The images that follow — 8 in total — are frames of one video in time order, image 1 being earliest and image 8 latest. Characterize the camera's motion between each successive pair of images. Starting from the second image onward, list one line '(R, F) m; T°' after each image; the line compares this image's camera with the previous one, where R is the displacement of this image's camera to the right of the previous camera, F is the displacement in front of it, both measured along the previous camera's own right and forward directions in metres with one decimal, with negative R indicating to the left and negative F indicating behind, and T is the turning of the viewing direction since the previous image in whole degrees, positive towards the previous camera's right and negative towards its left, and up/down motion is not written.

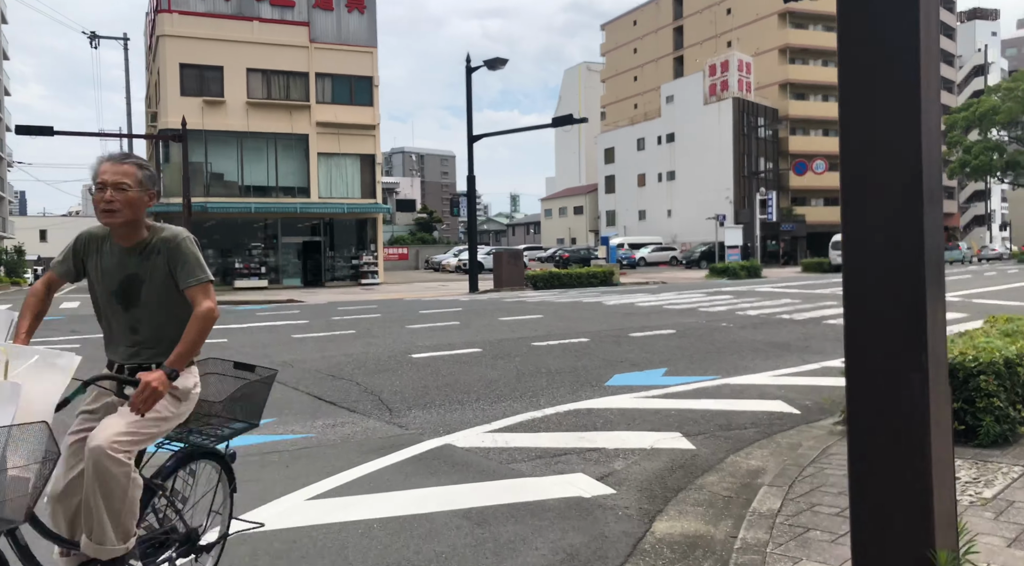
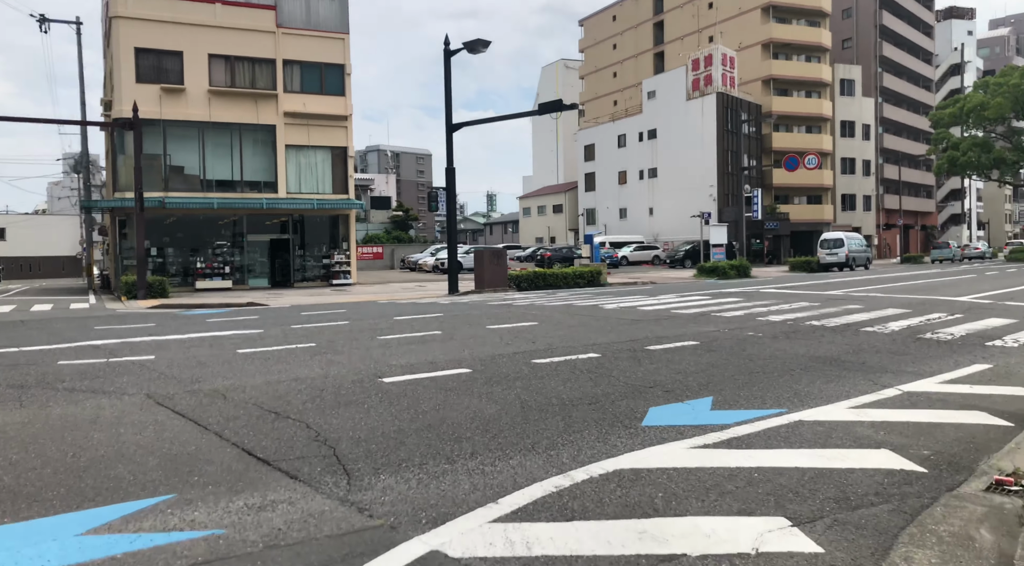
(-0.2, +1.9) m; +2°
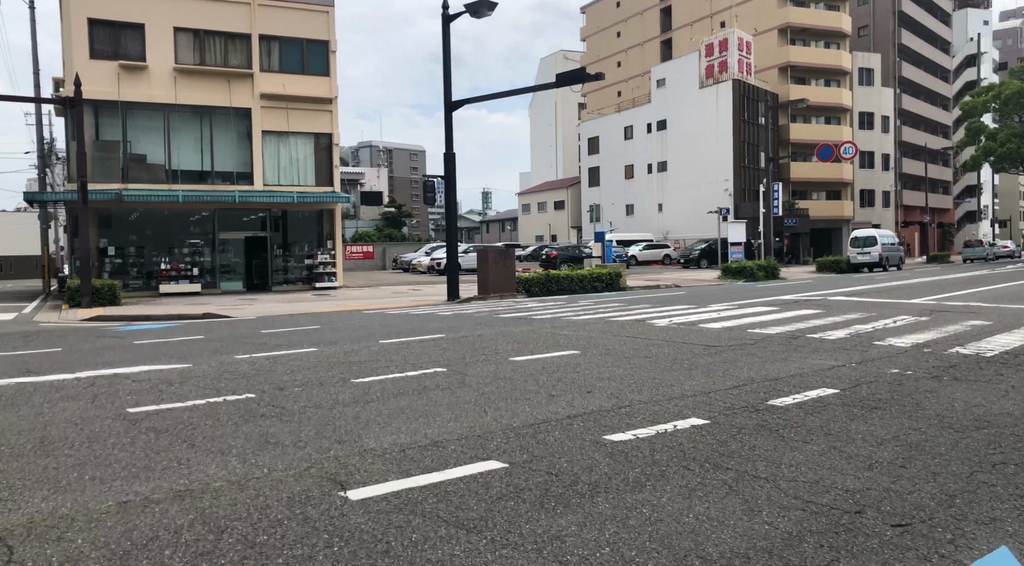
(-0.4, +3.2) m; 0°
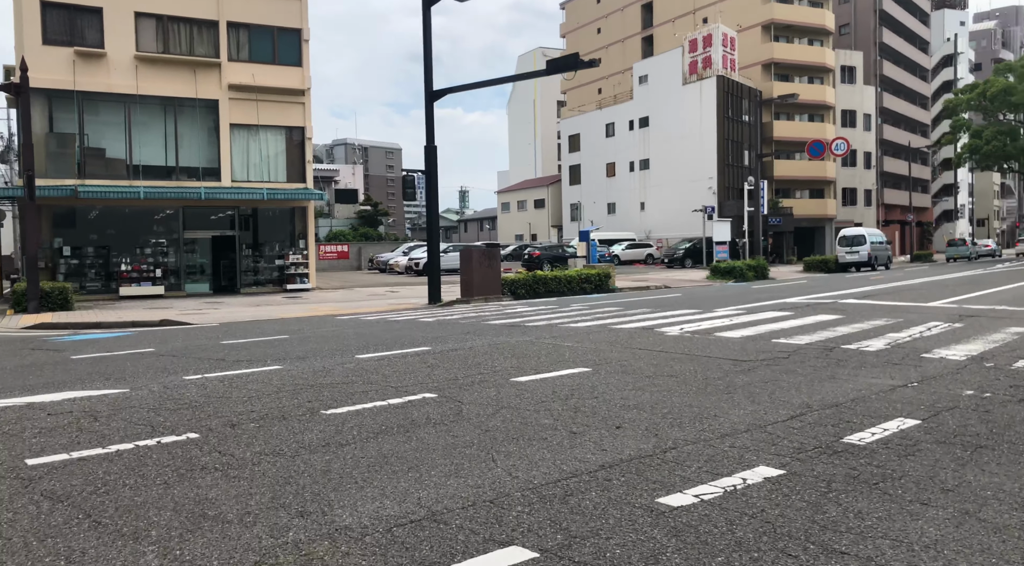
(-0.2, +1.2) m; +2°
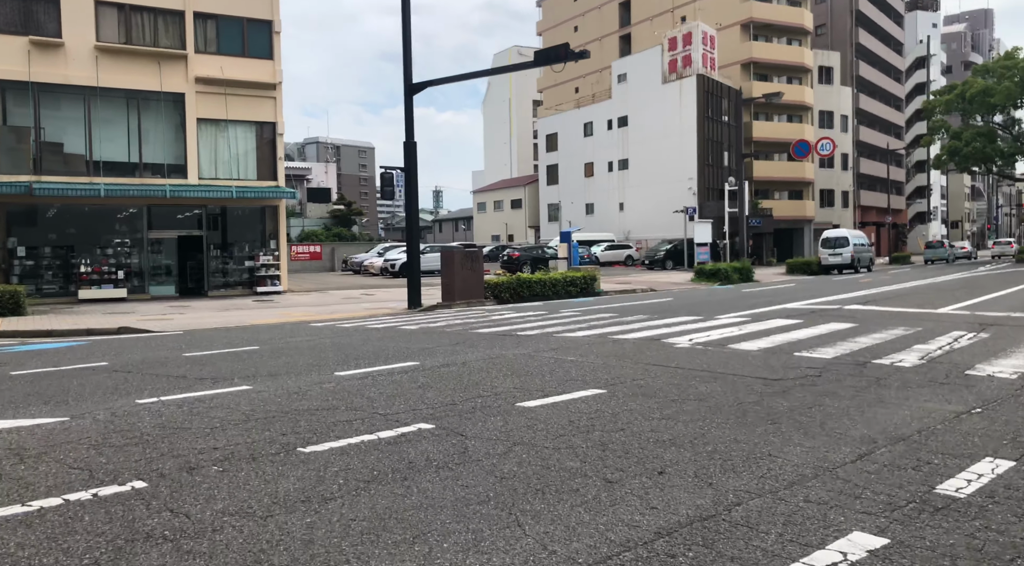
(-0.3, +0.9) m; +2°
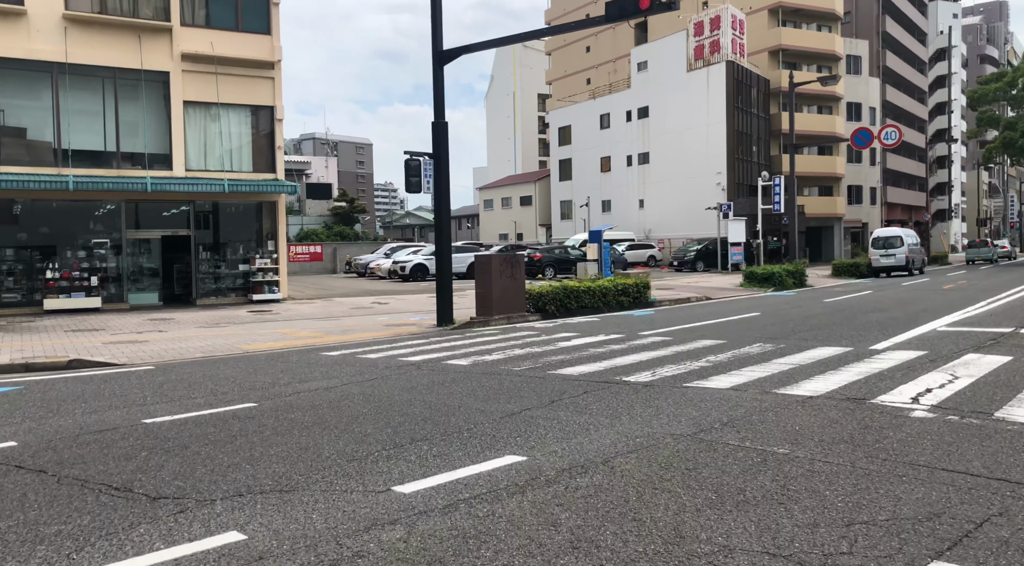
(-1.1, +3.2) m; 0°
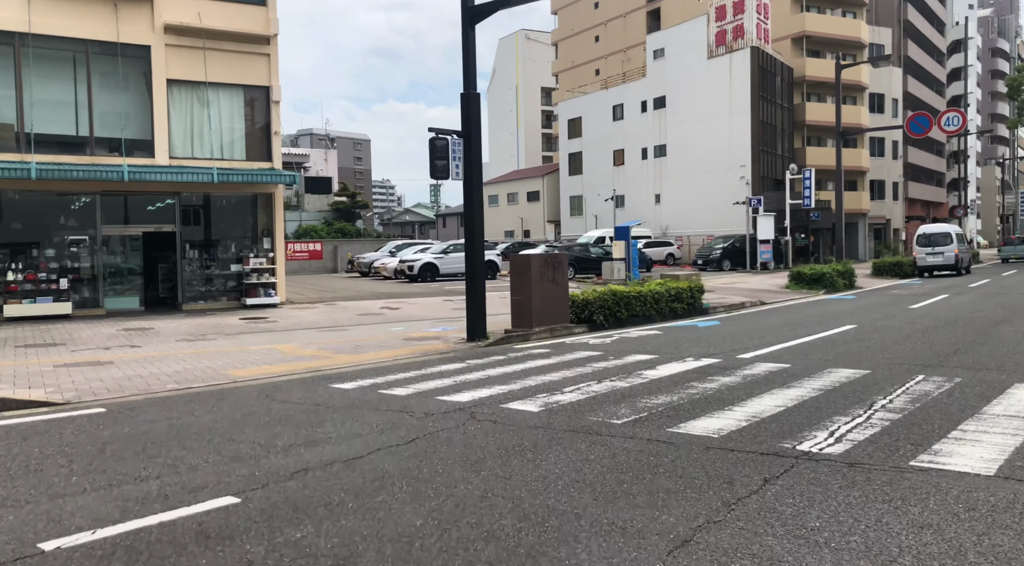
(-0.8, +2.7) m; 0°
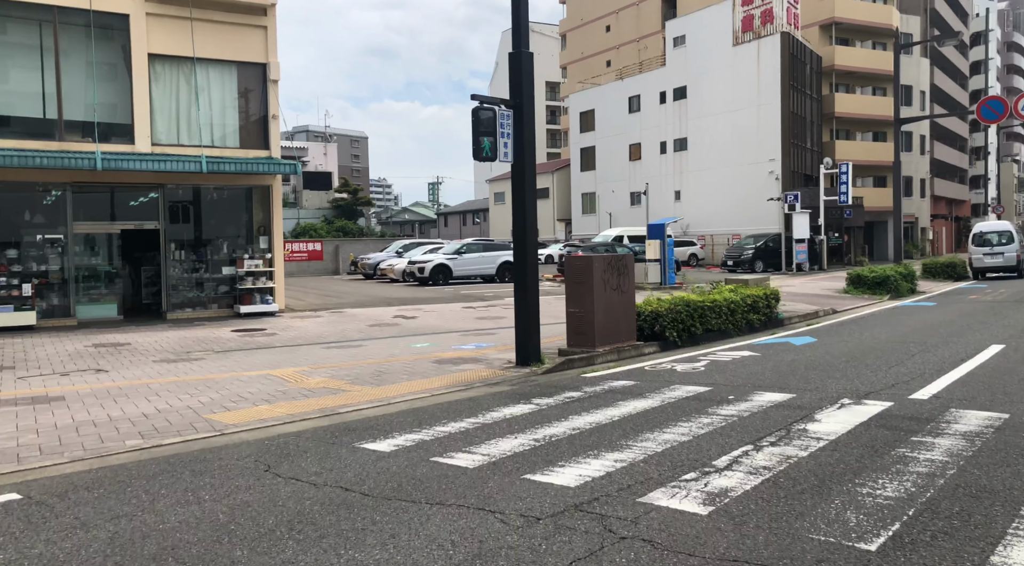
(-0.8, +2.5) m; 0°
